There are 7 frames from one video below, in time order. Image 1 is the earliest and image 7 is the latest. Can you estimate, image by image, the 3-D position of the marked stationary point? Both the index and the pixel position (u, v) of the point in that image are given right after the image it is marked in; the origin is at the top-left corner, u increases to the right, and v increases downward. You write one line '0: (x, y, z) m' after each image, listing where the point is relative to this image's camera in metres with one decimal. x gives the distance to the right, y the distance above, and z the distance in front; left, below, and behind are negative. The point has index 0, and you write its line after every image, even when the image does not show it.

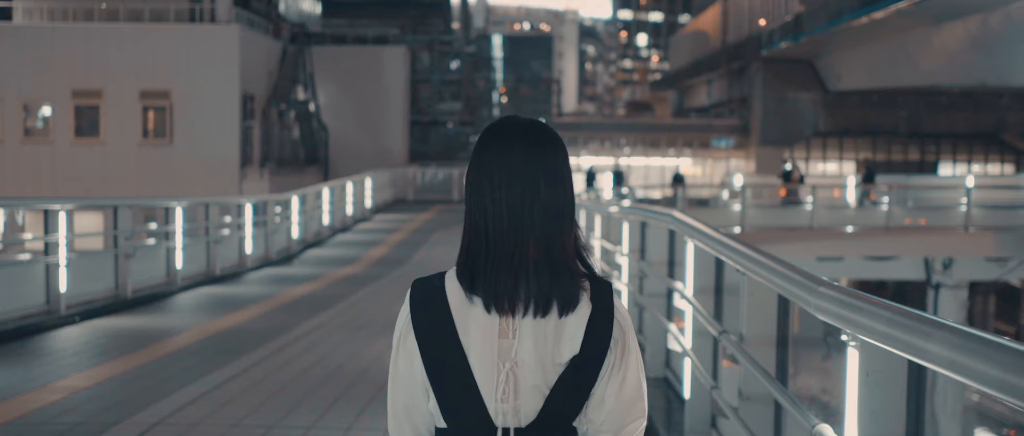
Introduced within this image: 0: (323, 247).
0: (-3.4, -0.5, +18.9) m
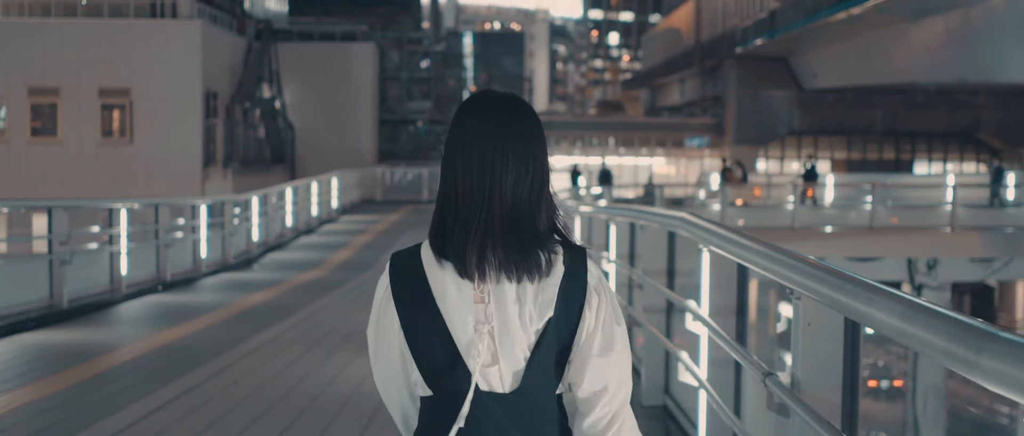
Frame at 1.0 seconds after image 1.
0: (-3.9, -0.5, +18.0) m
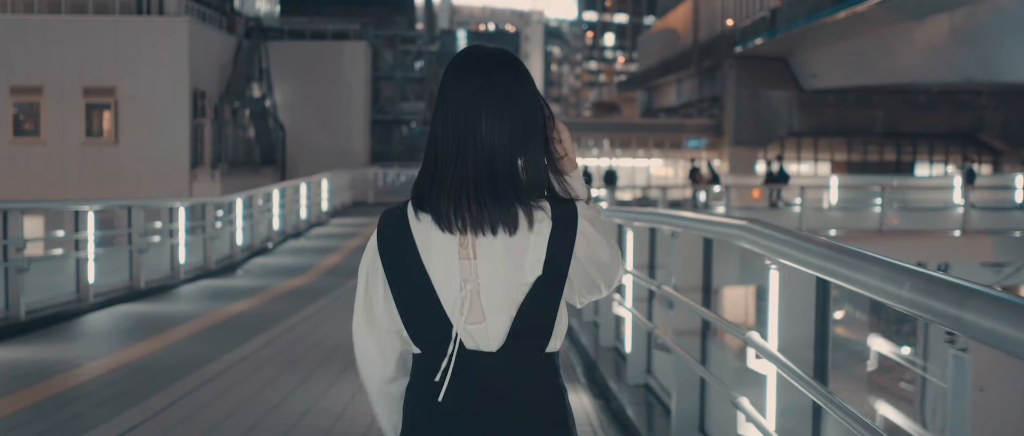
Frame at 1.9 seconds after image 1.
0: (-3.9, -0.6, +17.1) m
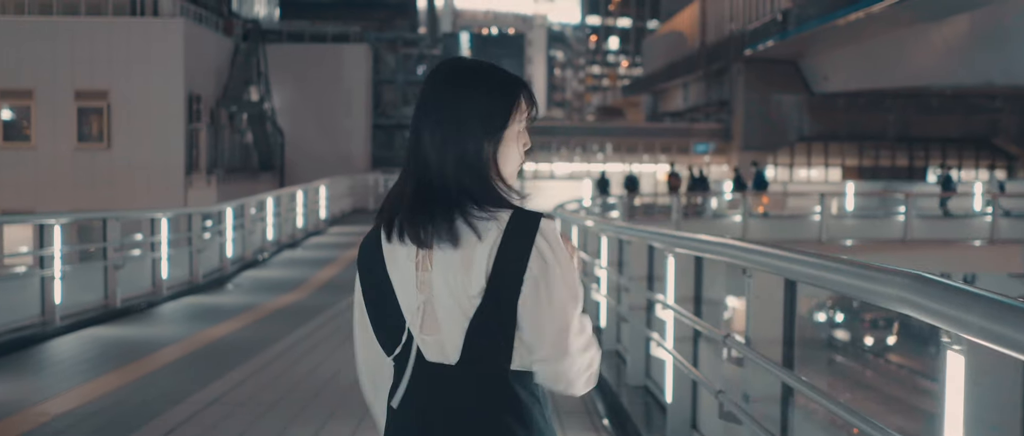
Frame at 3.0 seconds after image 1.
0: (-3.8, -0.7, +16.2) m
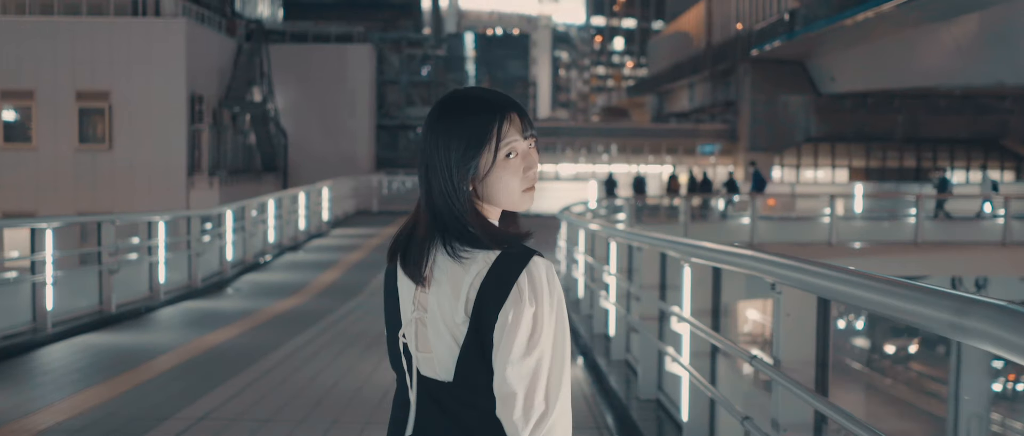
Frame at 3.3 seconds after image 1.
0: (-3.7, -0.8, +15.9) m
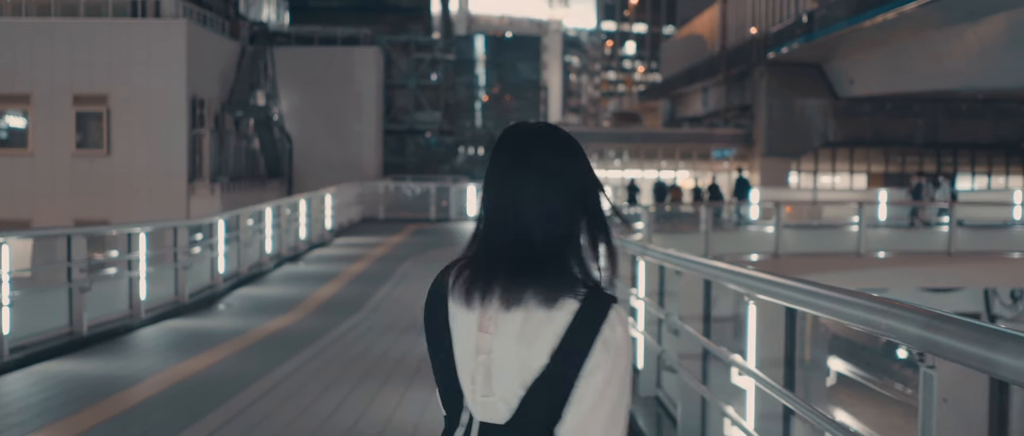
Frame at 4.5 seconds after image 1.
0: (-3.6, -0.9, +15.0) m
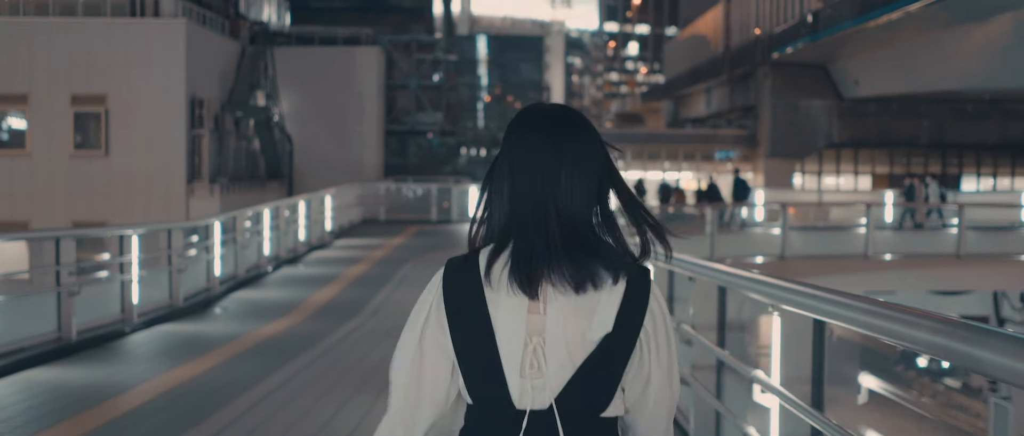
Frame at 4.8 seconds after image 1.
0: (-3.5, -0.9, +14.7) m
